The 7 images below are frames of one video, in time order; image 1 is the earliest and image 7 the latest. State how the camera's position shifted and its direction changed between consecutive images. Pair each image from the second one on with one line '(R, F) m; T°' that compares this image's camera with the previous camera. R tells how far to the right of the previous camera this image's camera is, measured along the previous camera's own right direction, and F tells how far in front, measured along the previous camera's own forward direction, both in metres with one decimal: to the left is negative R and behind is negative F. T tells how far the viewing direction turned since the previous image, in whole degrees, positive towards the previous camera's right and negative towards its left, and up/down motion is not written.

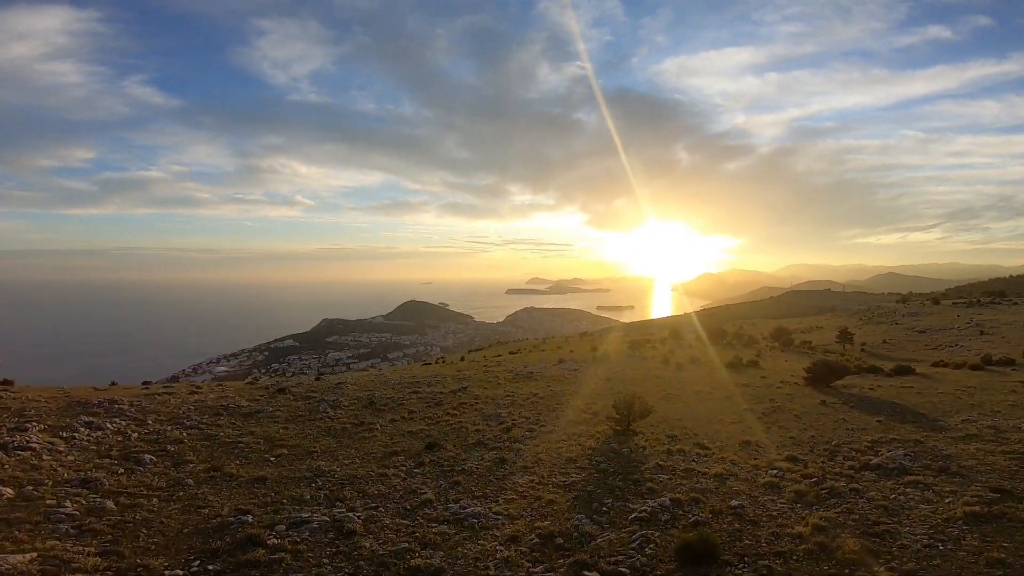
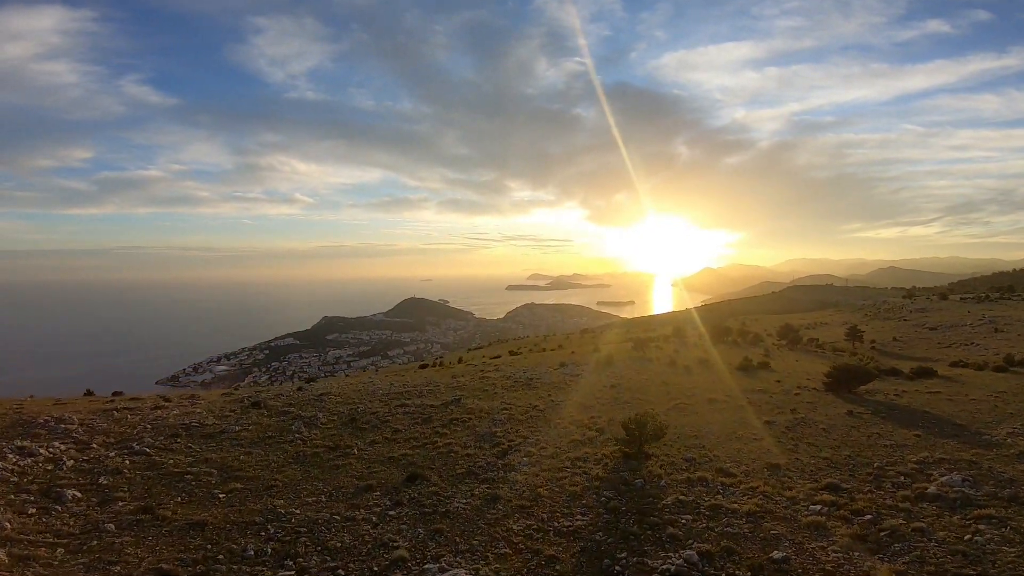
(+0.1, +1.6) m; 0°
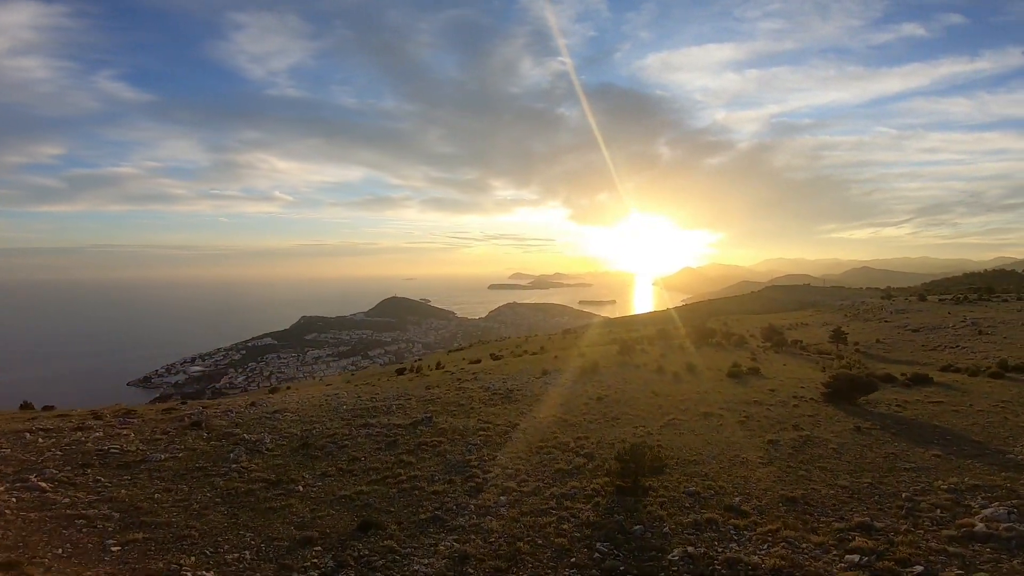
(+0.1, +1.7) m; +2°
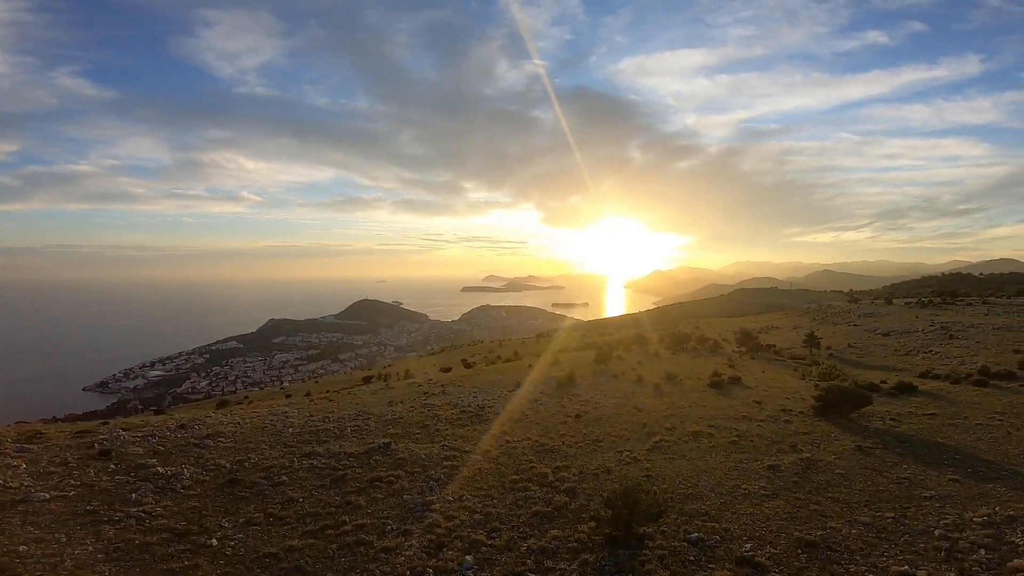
(+0.1, +1.7) m; +3°
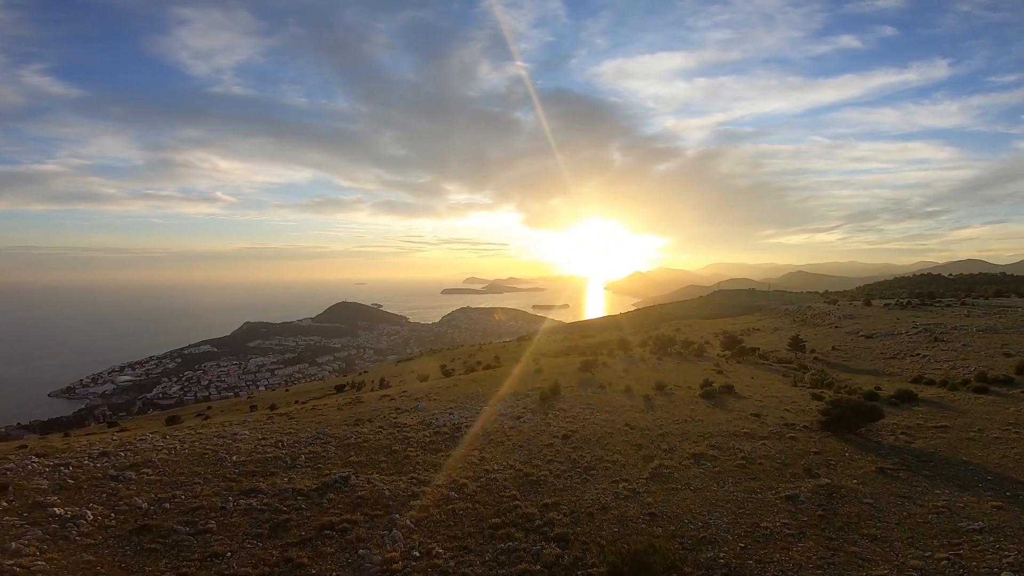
(0.0, +1.7) m; +2°
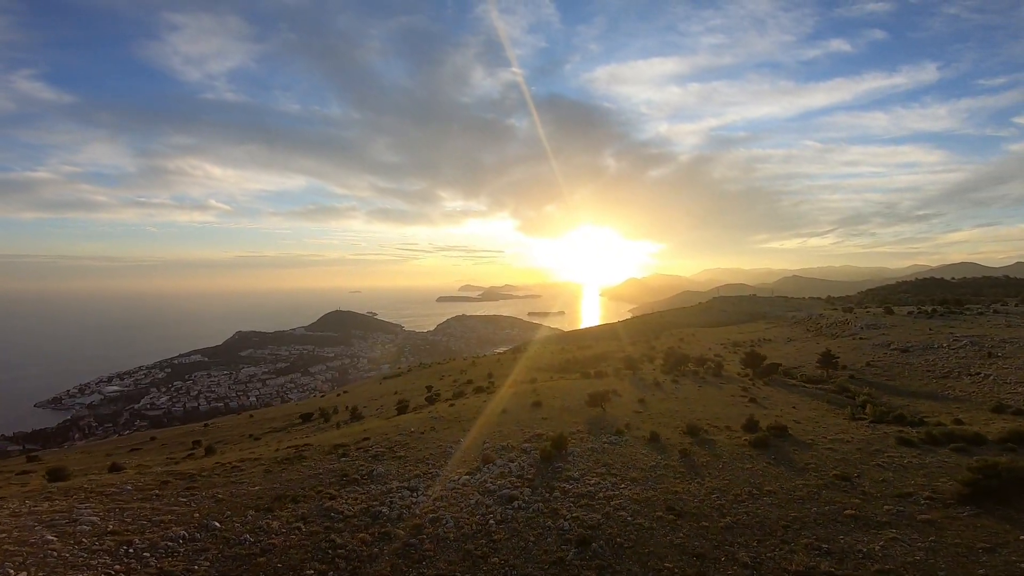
(+0.2, +5.4) m; +1°
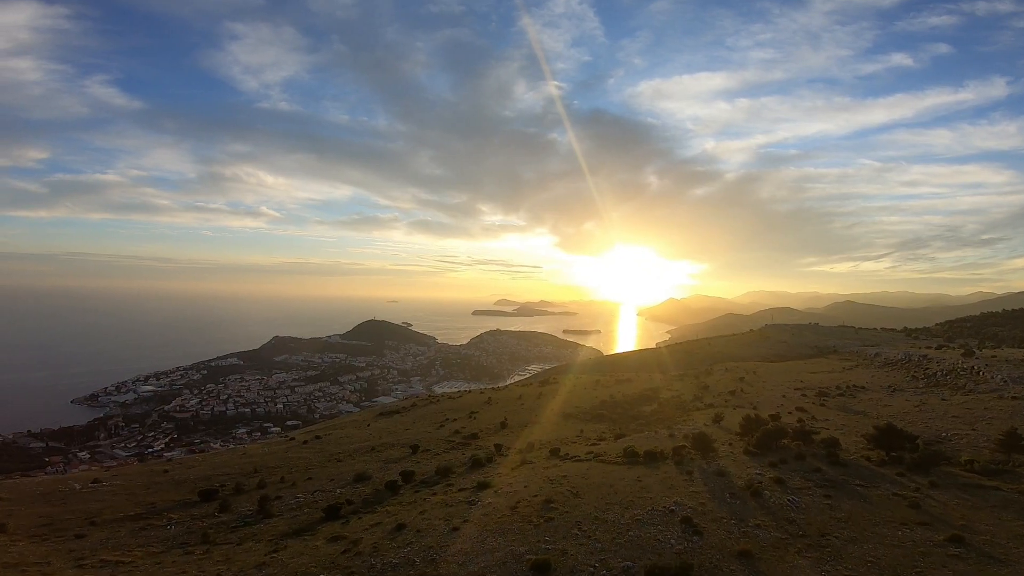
(+1.2, +12.3) m; -4°
